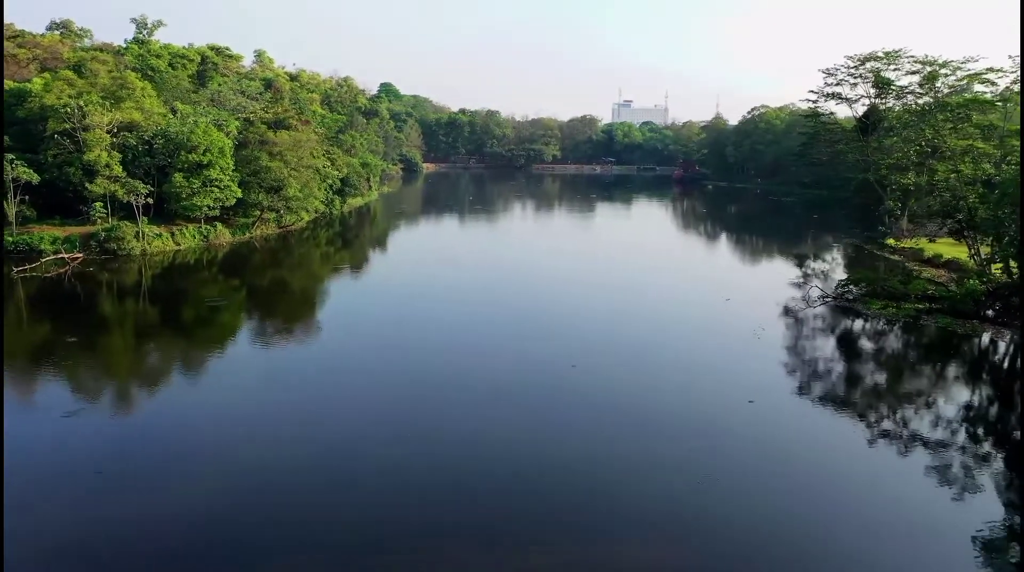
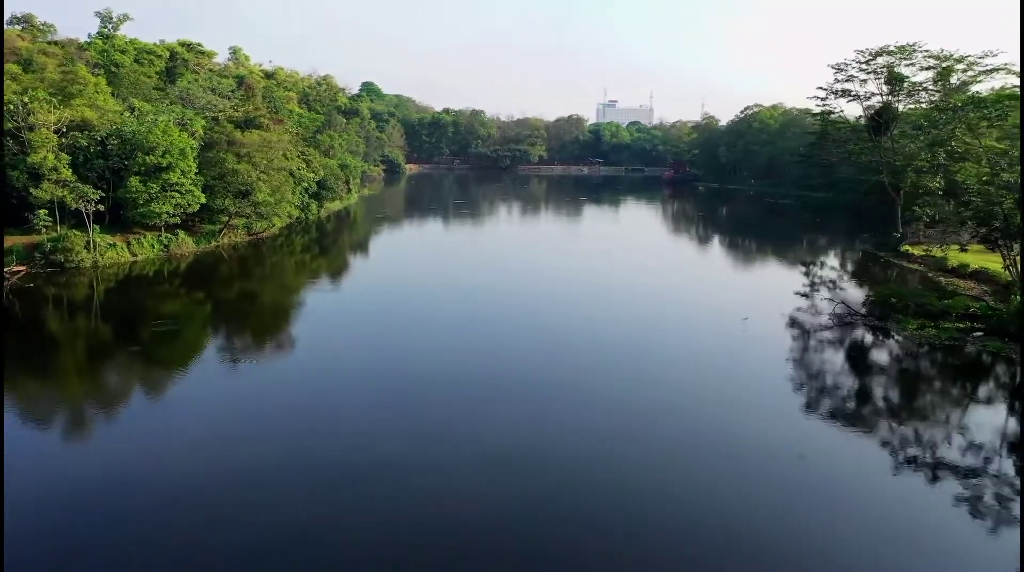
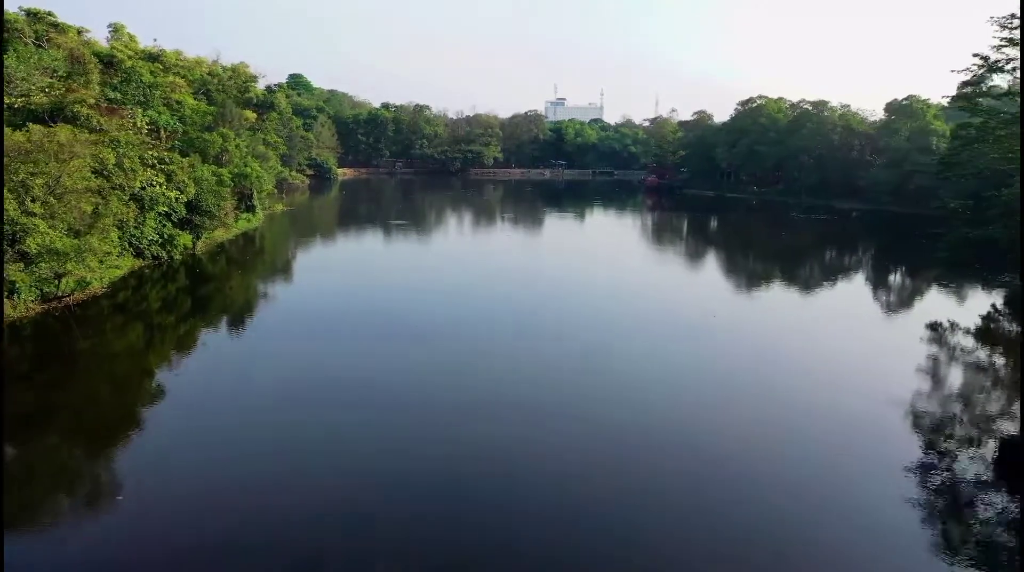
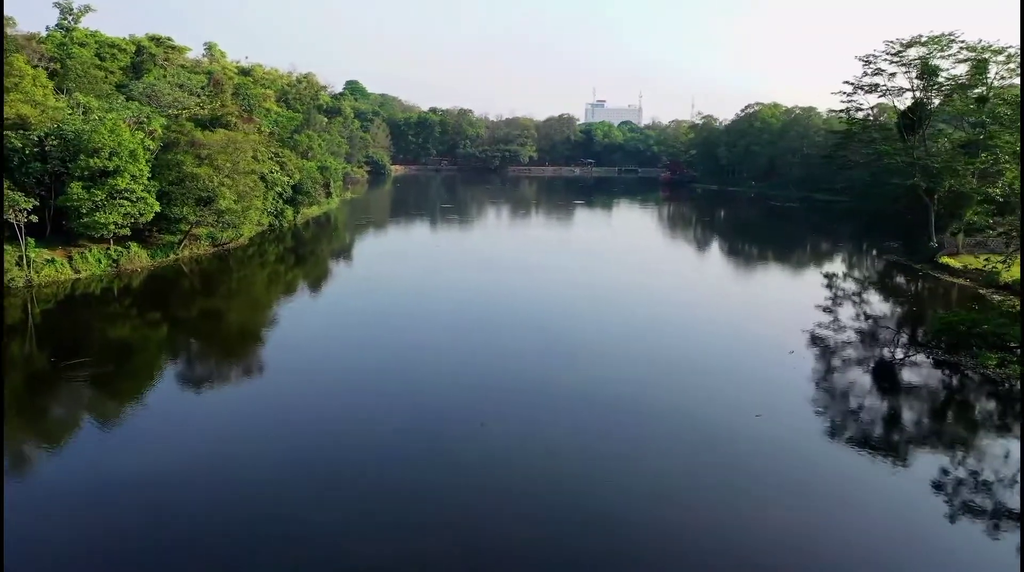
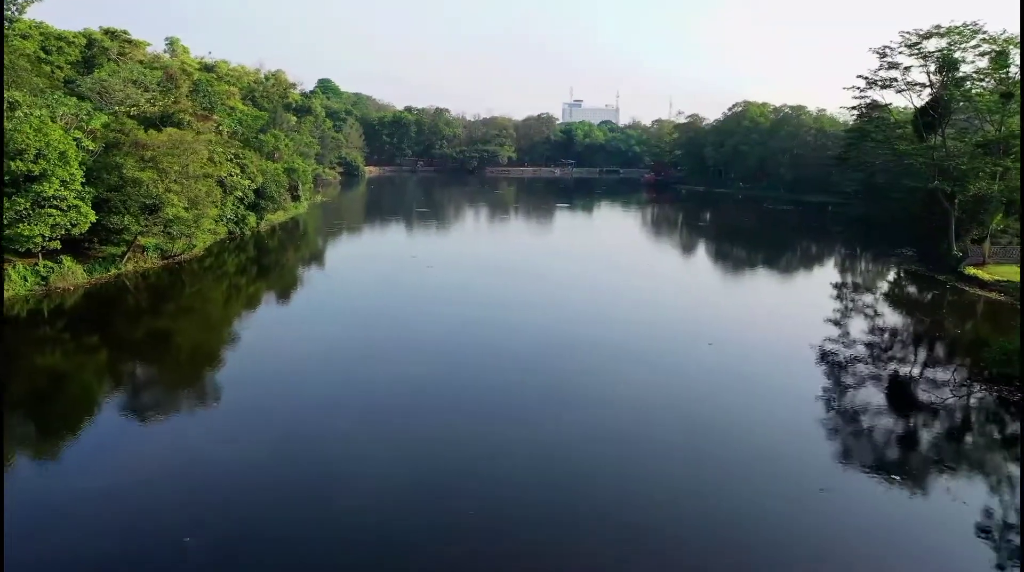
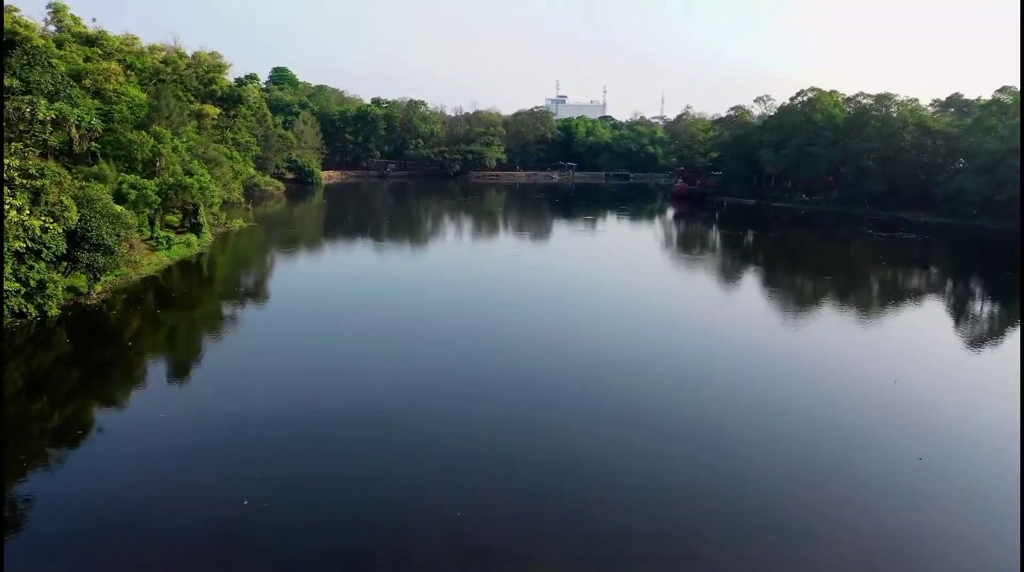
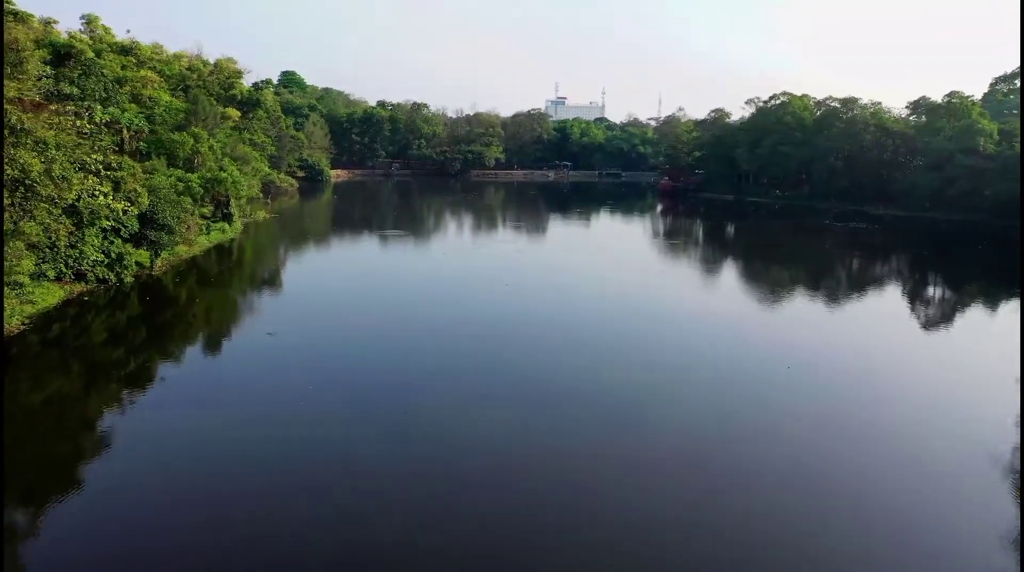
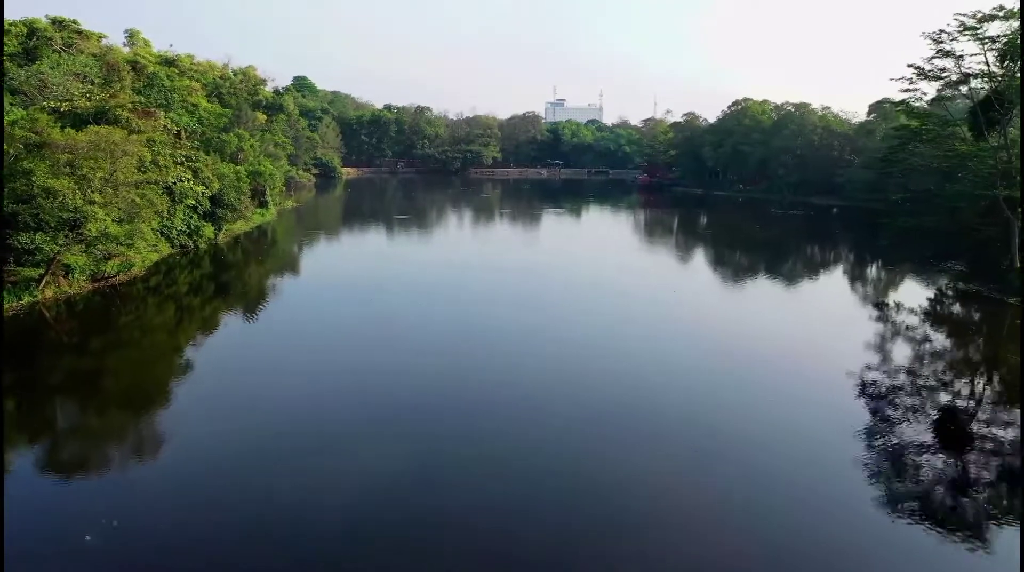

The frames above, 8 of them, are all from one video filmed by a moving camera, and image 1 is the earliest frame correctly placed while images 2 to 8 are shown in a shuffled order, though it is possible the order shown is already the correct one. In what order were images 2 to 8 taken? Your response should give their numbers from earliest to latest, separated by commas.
2, 4, 5, 8, 3, 7, 6
